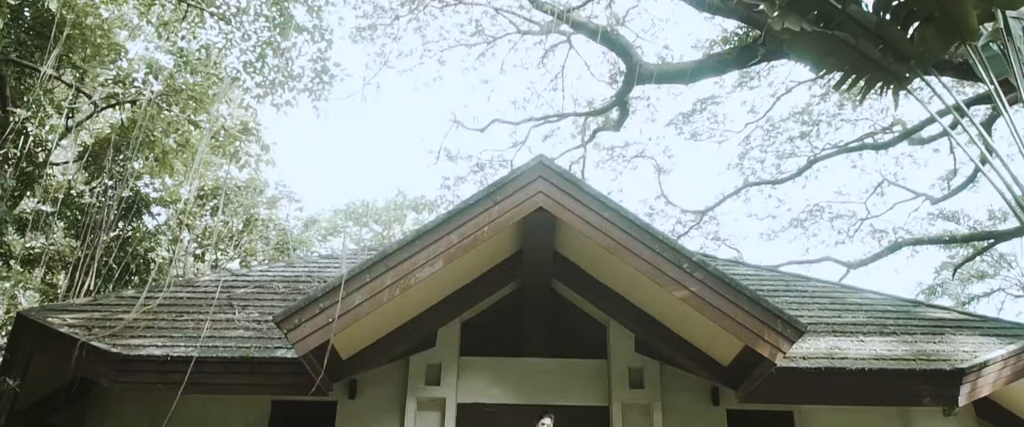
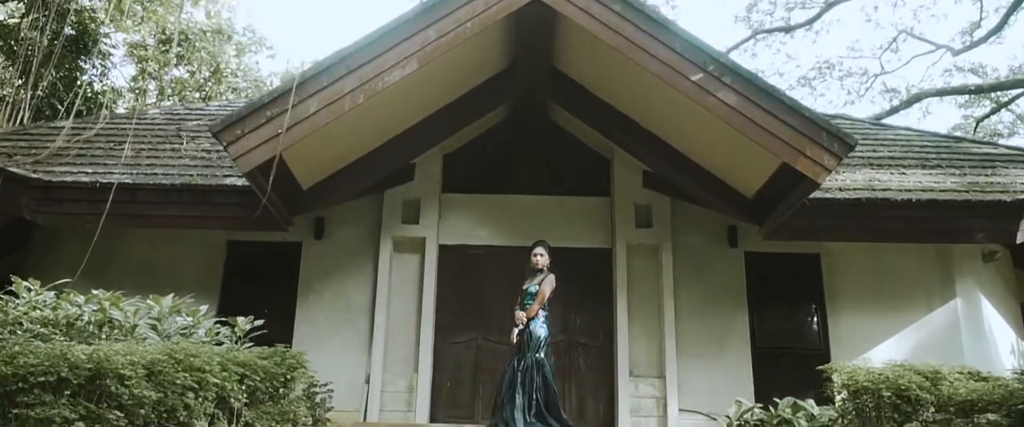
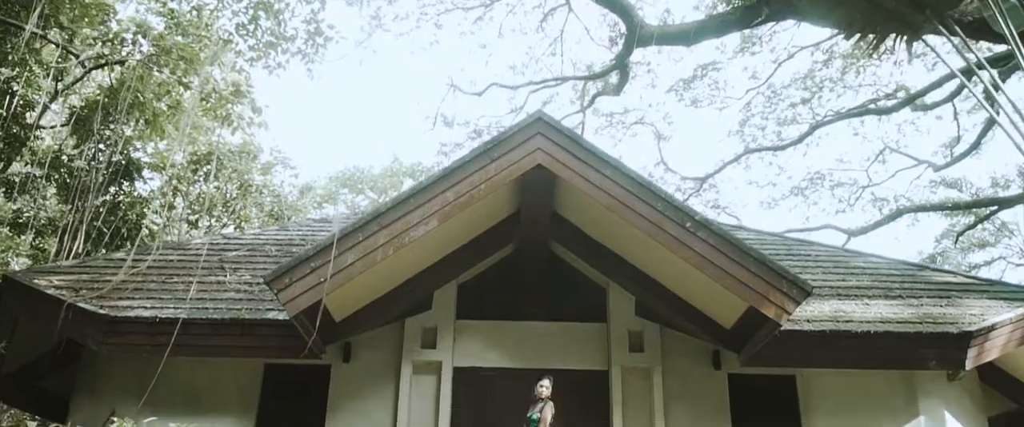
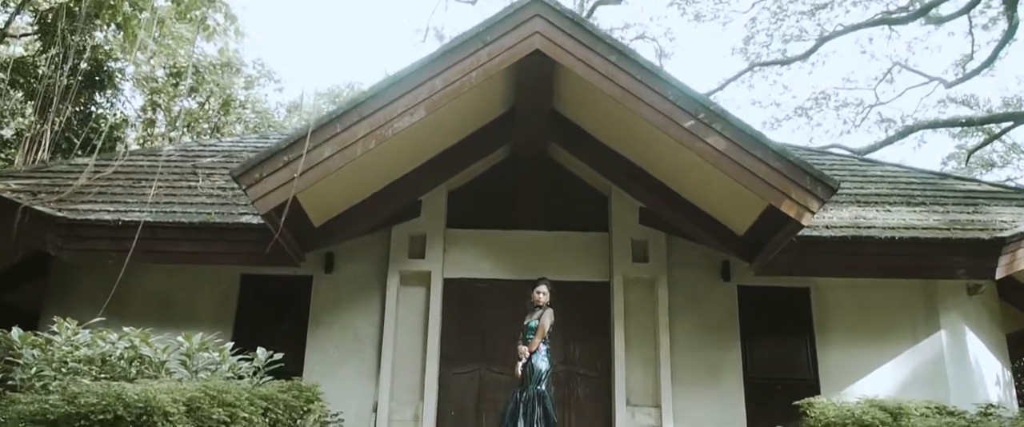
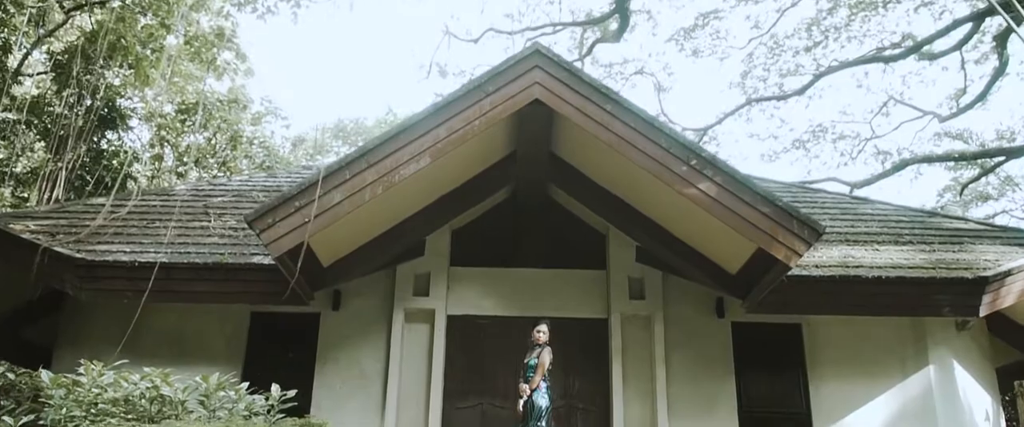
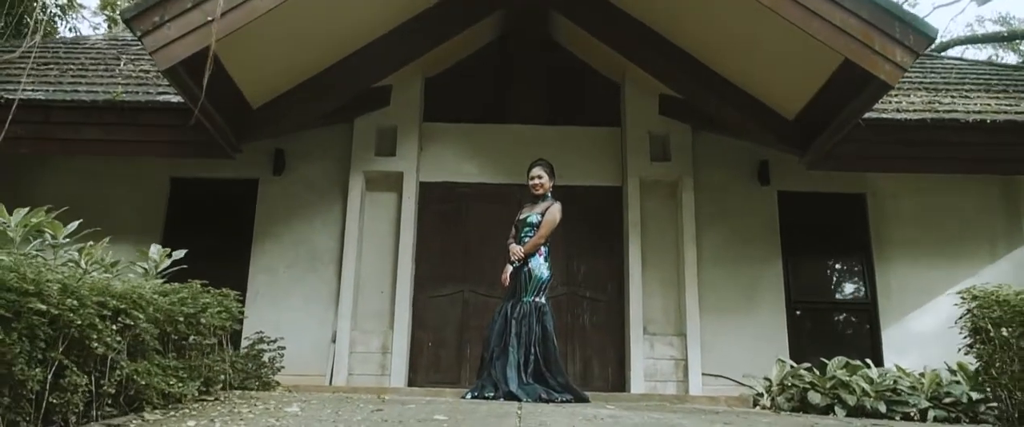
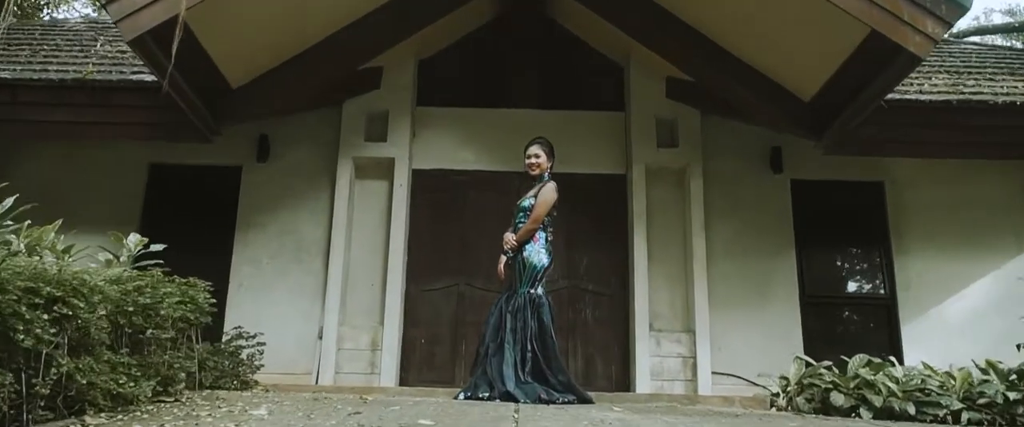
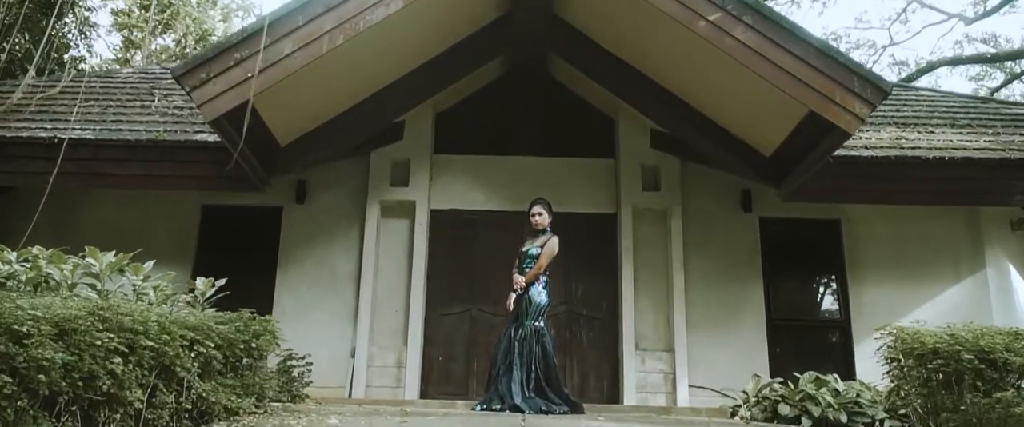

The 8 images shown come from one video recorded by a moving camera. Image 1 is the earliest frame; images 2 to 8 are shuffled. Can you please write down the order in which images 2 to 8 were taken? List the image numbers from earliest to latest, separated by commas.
3, 5, 4, 2, 8, 6, 7
